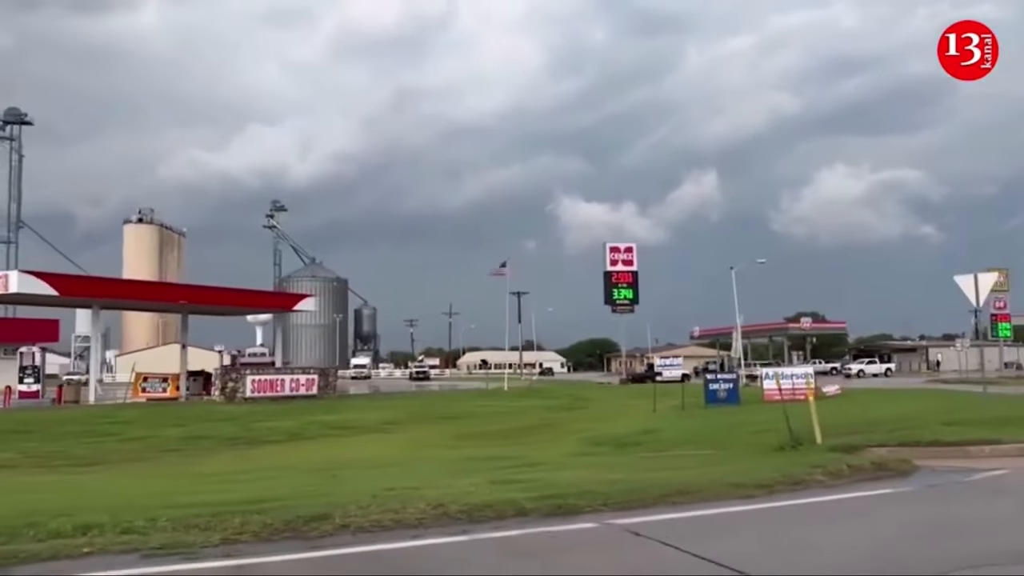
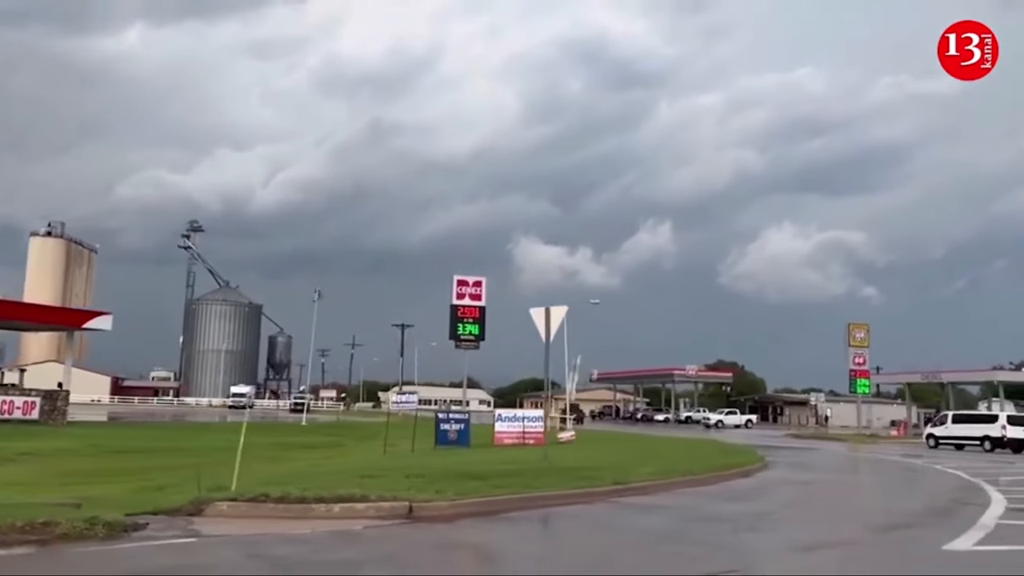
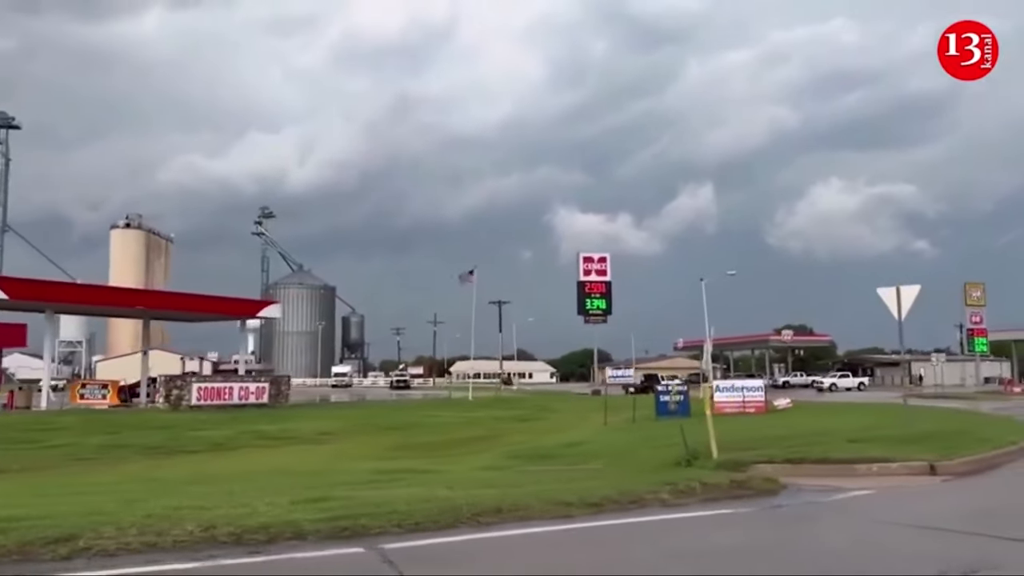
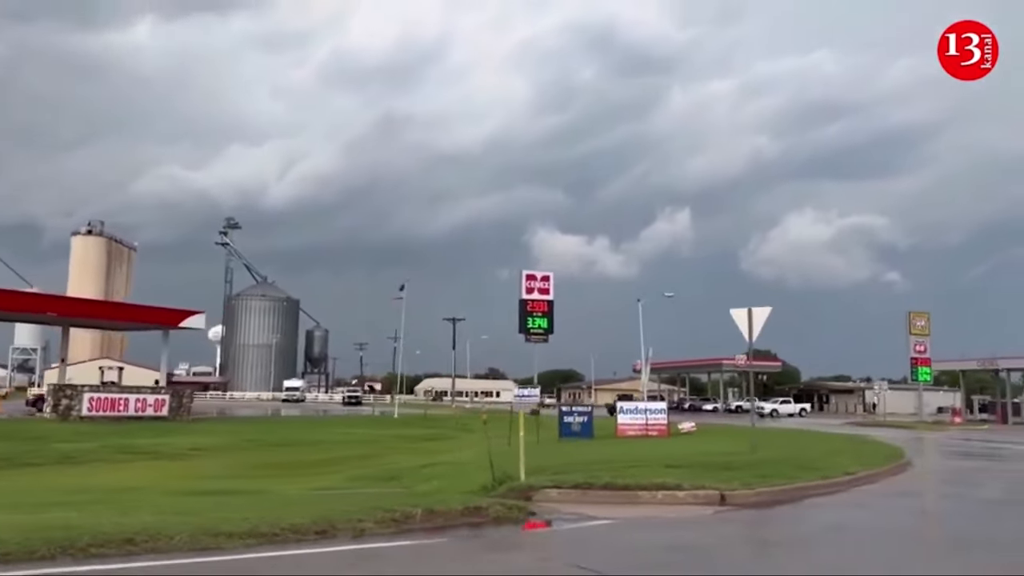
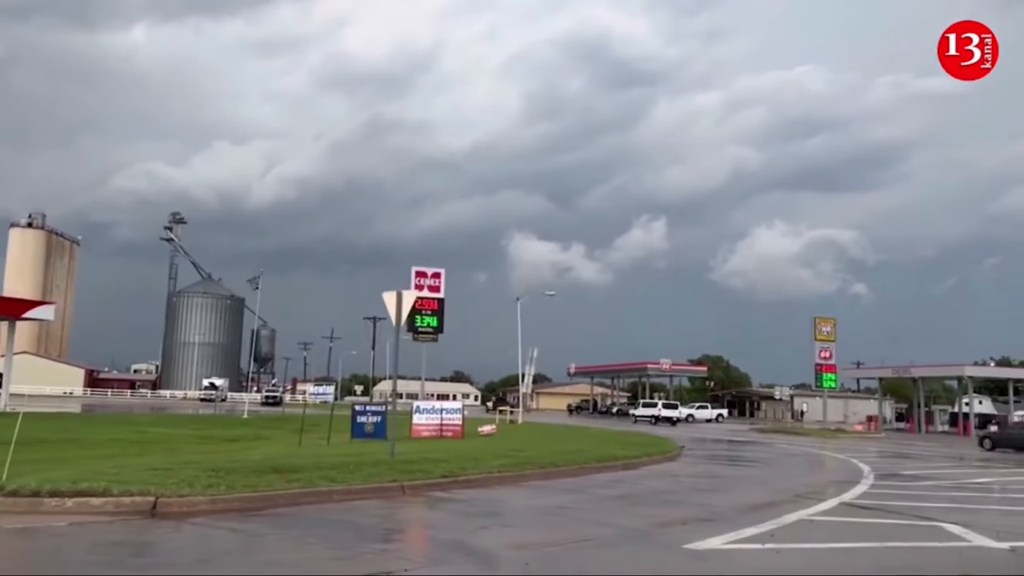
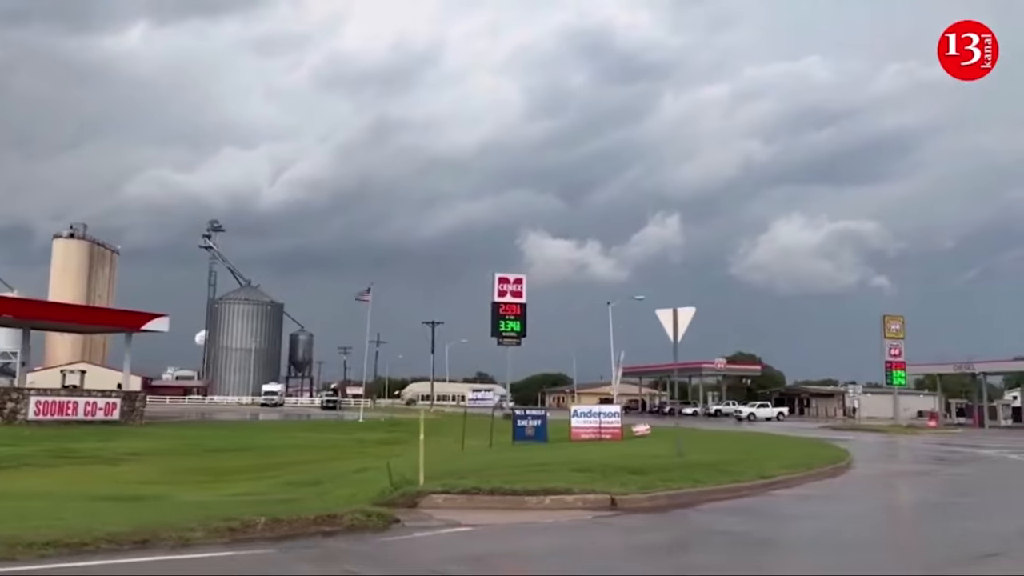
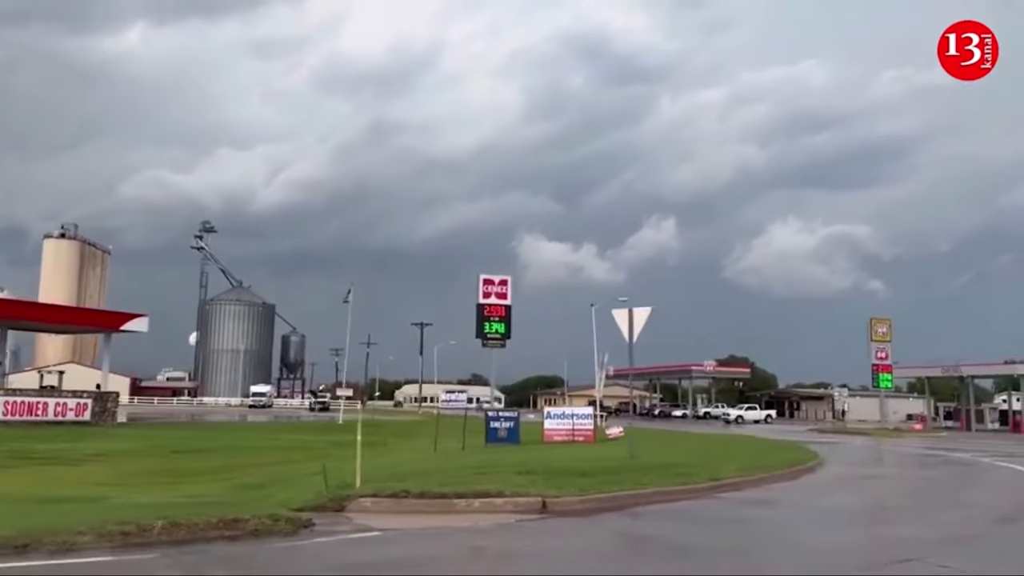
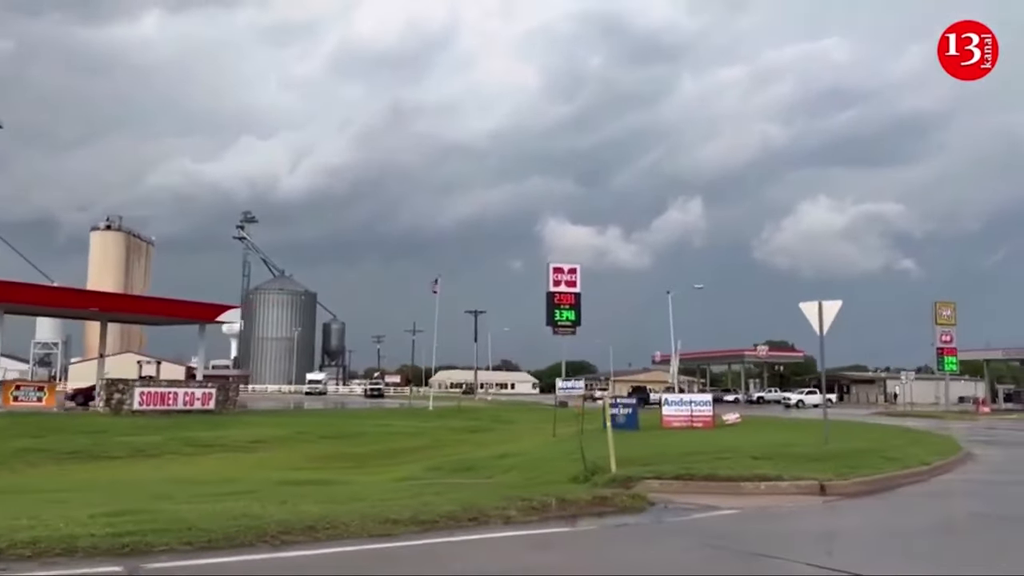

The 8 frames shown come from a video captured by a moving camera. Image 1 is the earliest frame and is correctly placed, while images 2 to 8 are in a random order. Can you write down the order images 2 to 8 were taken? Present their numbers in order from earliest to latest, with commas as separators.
3, 8, 4, 6, 7, 2, 5
